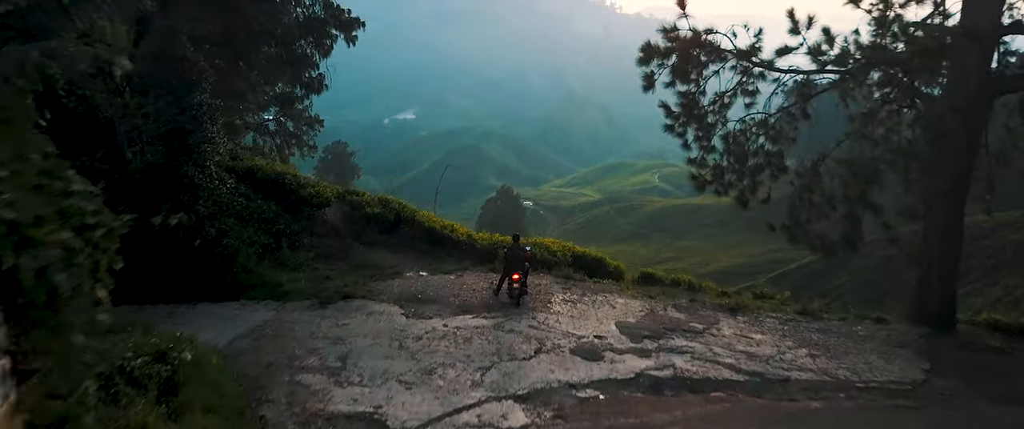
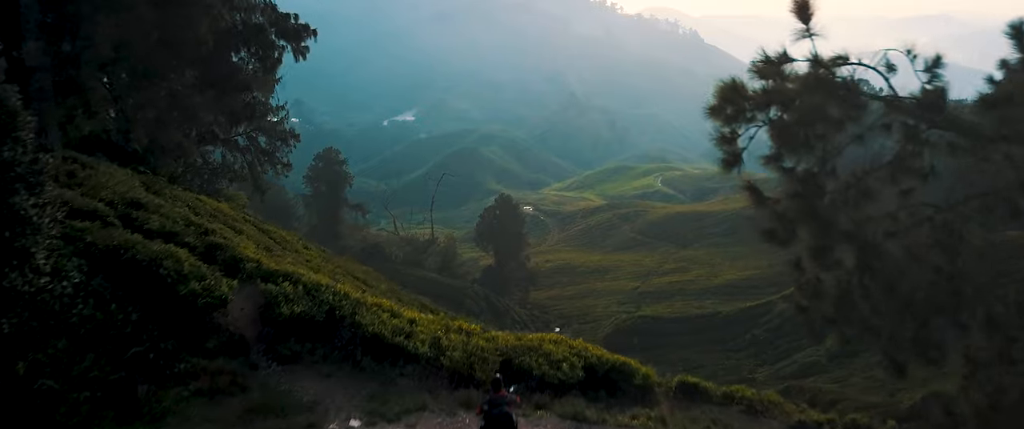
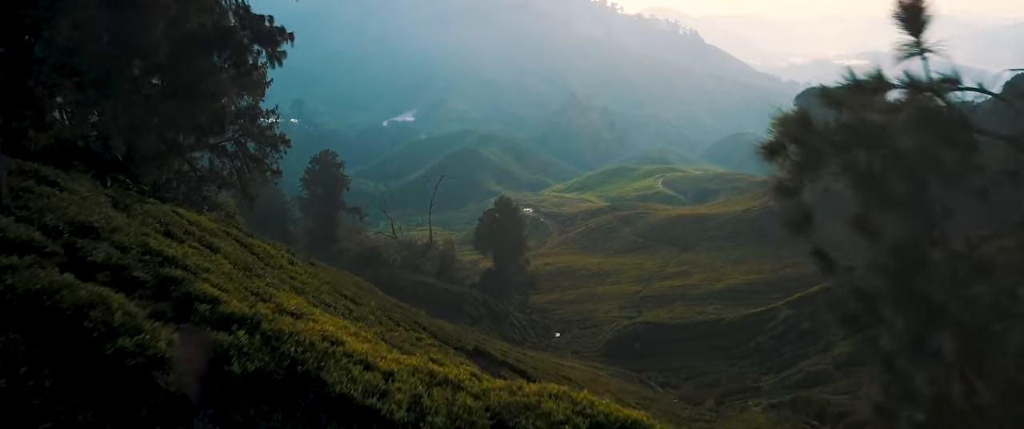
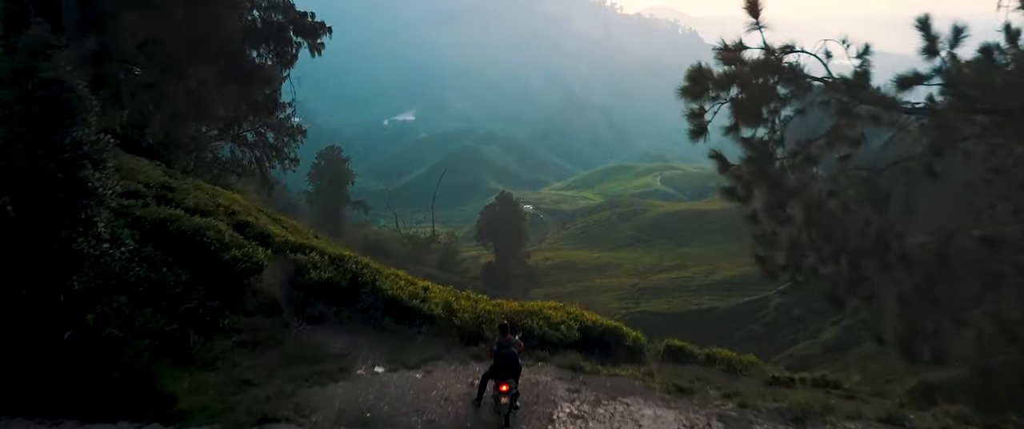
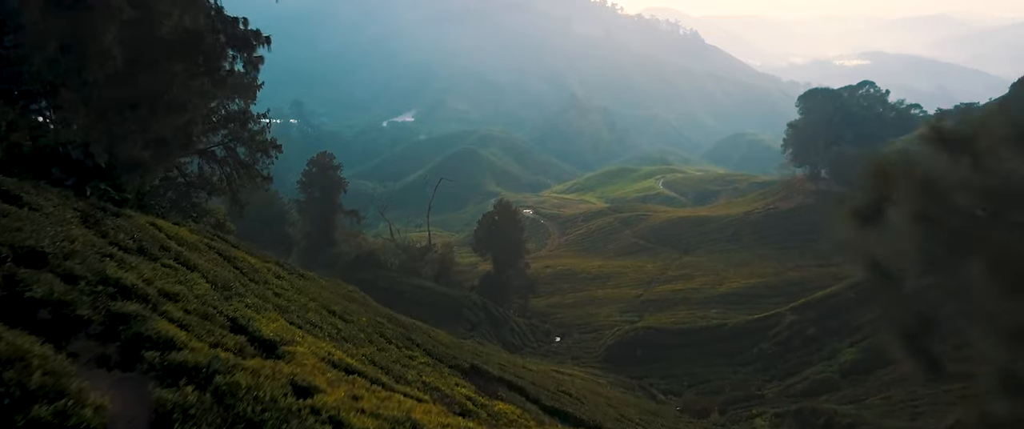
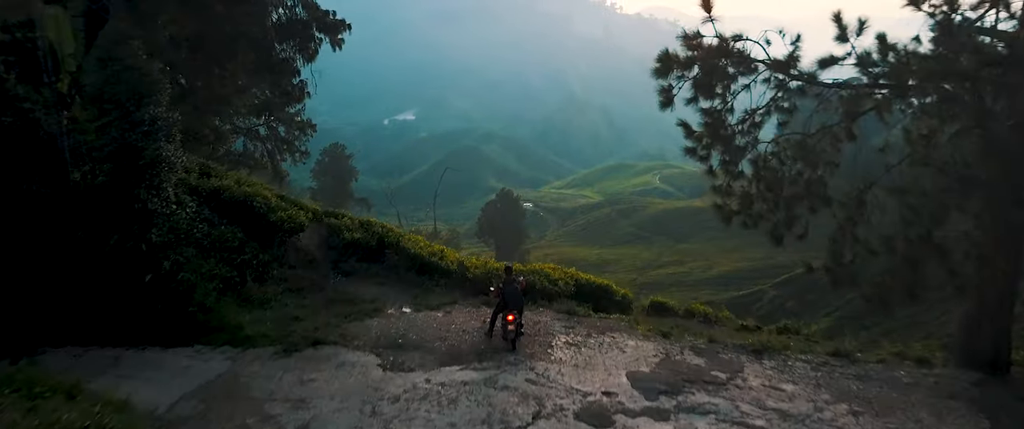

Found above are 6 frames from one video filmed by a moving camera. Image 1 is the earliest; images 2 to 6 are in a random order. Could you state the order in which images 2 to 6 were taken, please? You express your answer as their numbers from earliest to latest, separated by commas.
6, 4, 2, 3, 5
